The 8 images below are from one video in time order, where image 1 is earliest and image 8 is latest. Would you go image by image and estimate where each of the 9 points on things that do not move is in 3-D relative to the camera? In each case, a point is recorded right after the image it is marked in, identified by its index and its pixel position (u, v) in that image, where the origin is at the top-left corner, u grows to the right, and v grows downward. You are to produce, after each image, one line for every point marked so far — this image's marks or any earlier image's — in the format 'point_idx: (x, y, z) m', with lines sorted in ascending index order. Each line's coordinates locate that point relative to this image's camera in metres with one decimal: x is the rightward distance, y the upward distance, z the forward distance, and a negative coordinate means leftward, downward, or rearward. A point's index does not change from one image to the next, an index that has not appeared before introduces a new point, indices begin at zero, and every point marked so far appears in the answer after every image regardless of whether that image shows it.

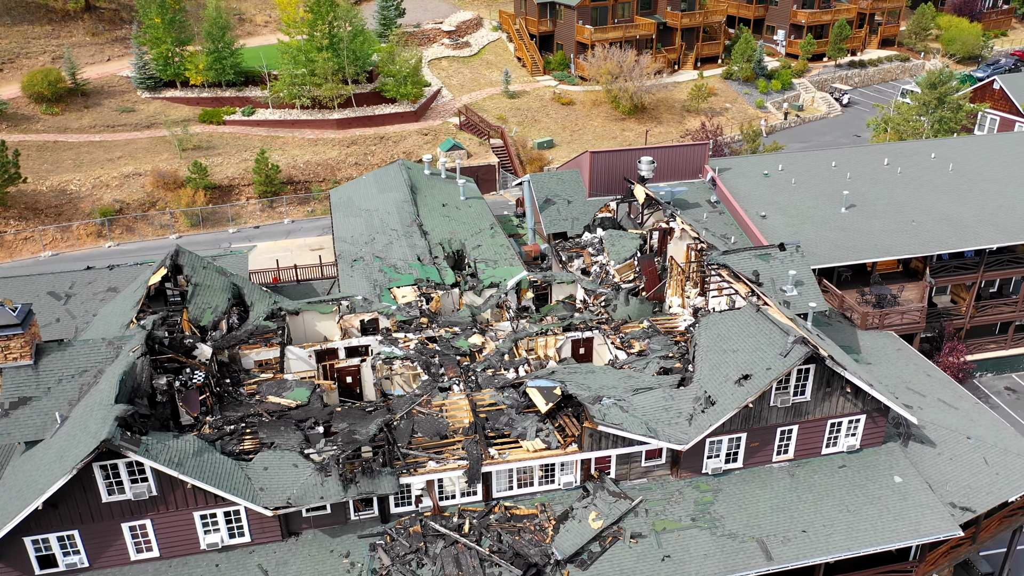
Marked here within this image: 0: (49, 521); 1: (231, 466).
0: (-10.7, -5.4, +19.0) m
1: (-6.8, -4.4, +19.8) m
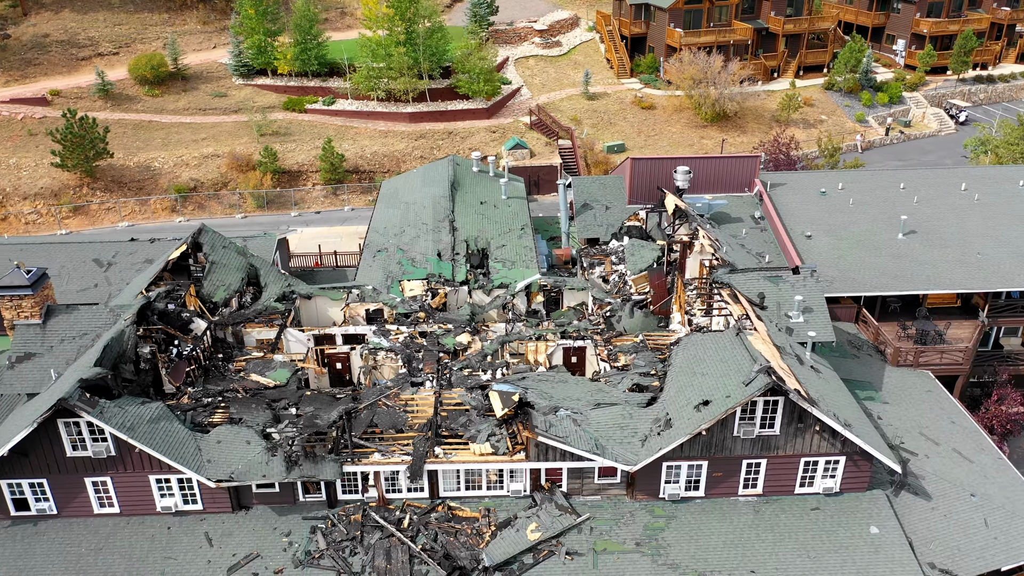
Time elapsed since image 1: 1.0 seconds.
0: (-12.4, -4.6, +20.8) m
1: (-8.4, -3.8, +21.0) m
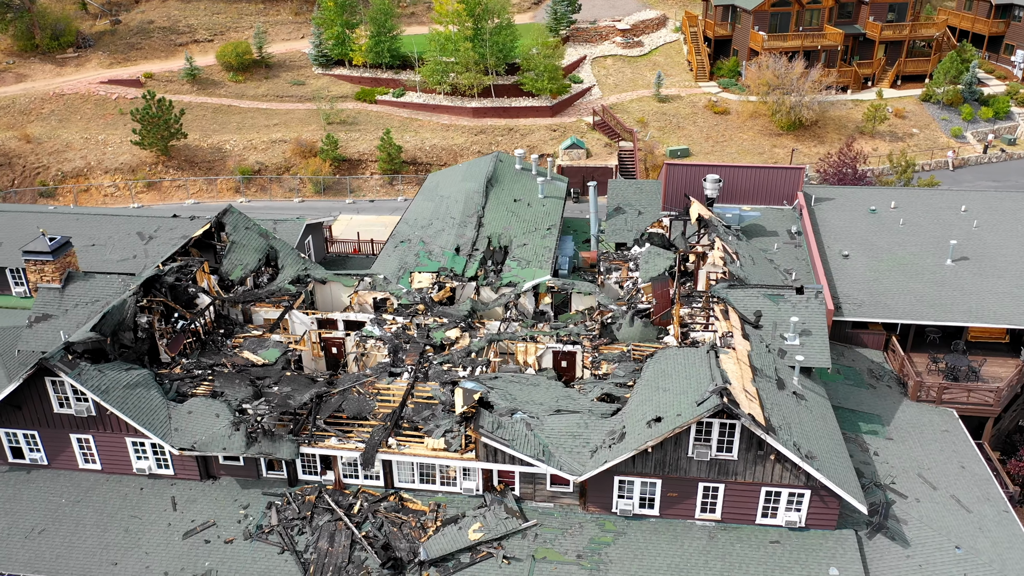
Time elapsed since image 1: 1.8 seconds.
0: (-13.6, -3.6, +22.5) m
1: (-9.6, -3.2, +22.2) m
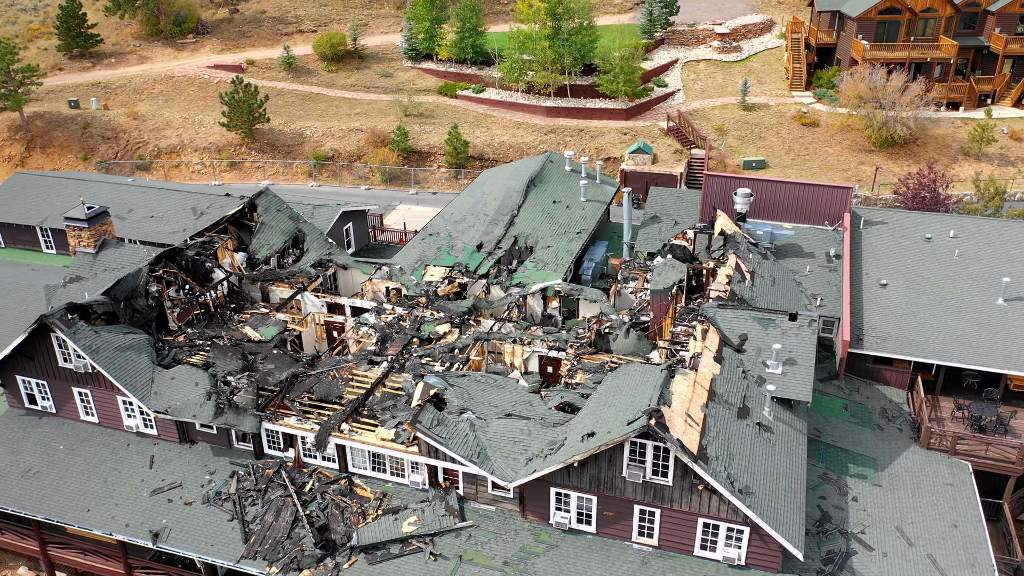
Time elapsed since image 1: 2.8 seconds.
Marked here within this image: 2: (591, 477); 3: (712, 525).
0: (-14.6, -2.4, +24.8) m
1: (-10.7, -2.3, +23.8) m
2: (+1.9, -4.6, +20.0) m
3: (+4.8, -5.6, +19.5) m
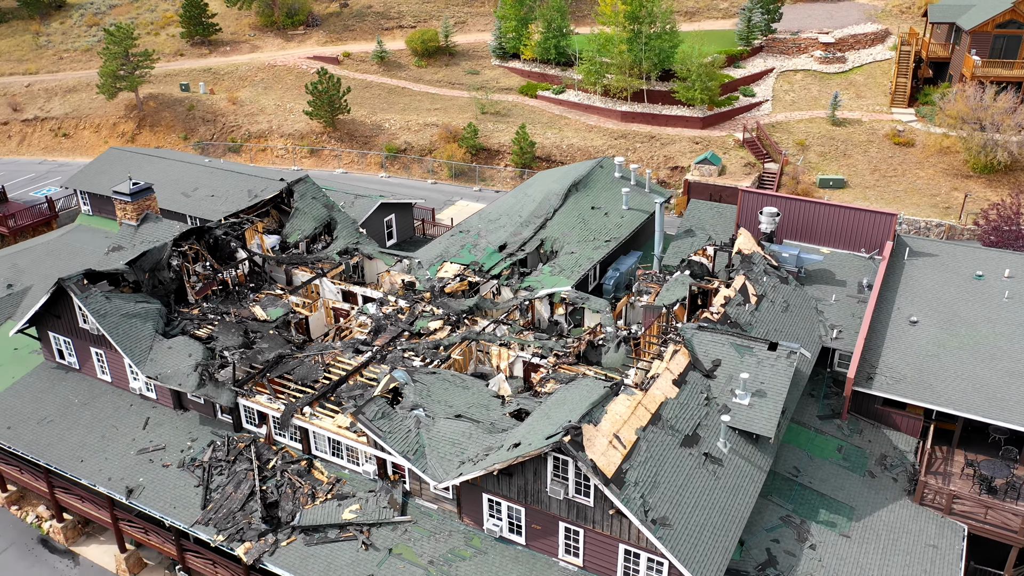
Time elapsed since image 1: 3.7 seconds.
0: (-15.1, -1.3, +27.2) m
1: (-11.4, -1.5, +25.6) m
2: (+0.1, -4.8, +19.7) m
3: (+2.8, -6.1, +18.8) m
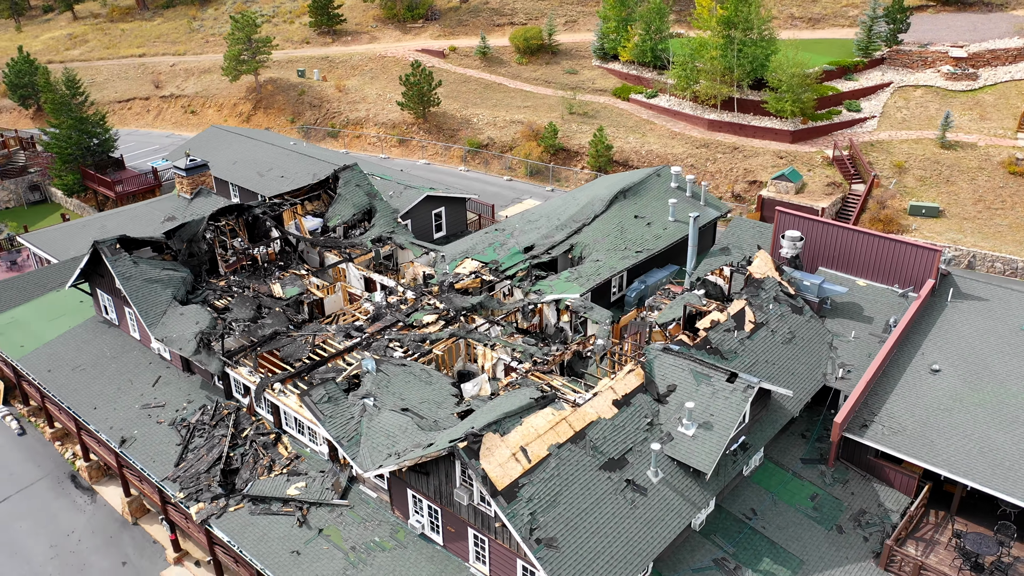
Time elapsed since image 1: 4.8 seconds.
0: (-15.0, +0.1, +30.0) m
1: (-11.7, -0.4, +27.6) m
2: (-1.9, -4.8, +19.7) m
3: (+0.4, -6.3, +18.4) m
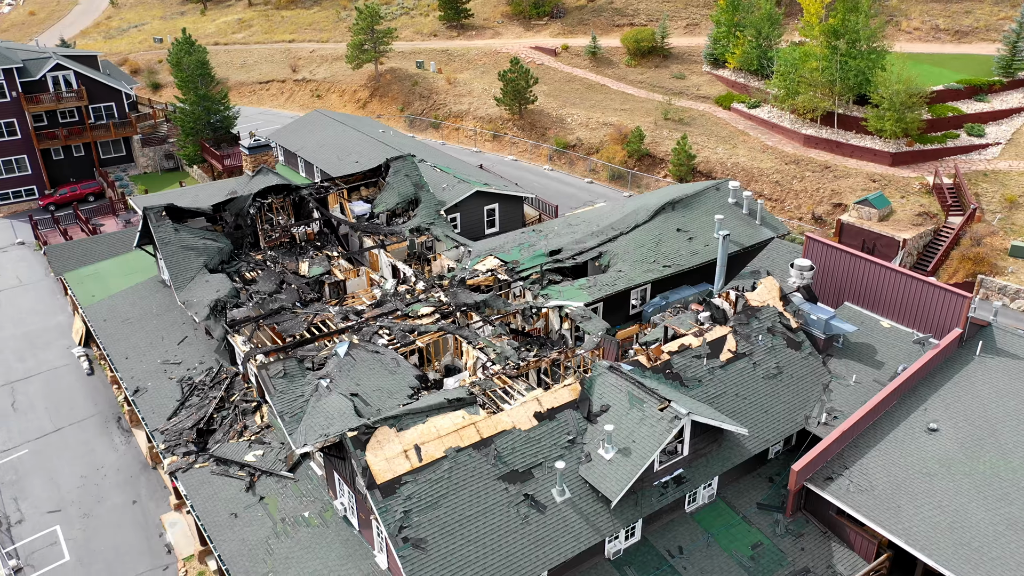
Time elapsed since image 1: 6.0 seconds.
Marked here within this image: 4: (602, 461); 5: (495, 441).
0: (-14.2, +1.6, +32.9) m
1: (-11.6, +0.7, +29.9) m
2: (-4.1, -4.6, +20.2) m
3: (-2.3, -6.3, +18.4) m
4: (+2.0, -3.9, +19.2) m
5: (-0.4, -3.6, +19.1) m
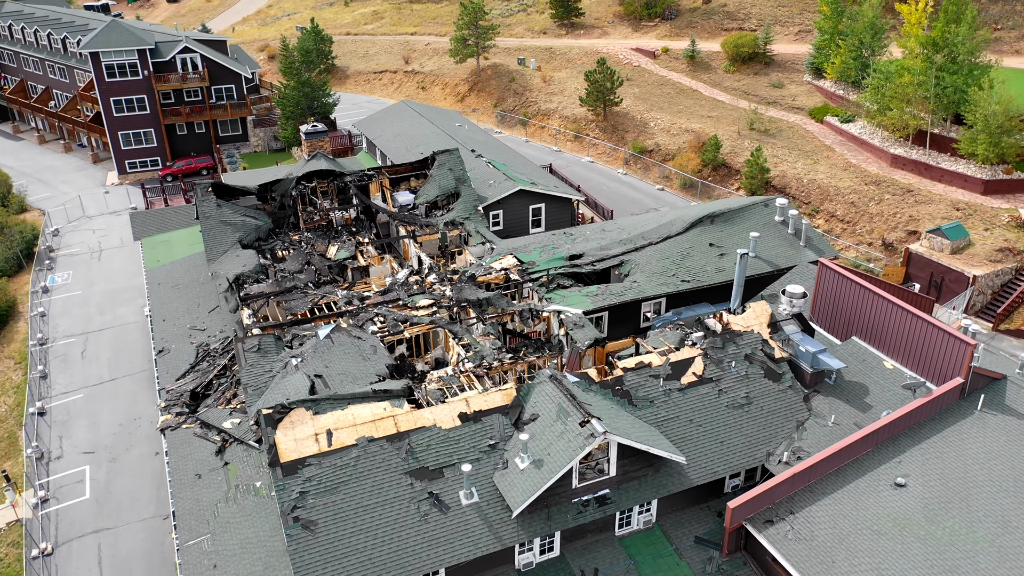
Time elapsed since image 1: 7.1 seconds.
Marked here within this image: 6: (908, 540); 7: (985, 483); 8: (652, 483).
0: (-13.0, +2.9, +35.2) m
1: (-11.0, +1.8, +31.8) m
2: (-5.8, -4.1, +21.0) m
3: (-4.6, -6.0, +18.9) m
4: (0.0, -4.1, +18.9) m
5: (-2.3, -3.5, +19.2) m
6: (+8.9, -5.6, +18.2) m
7: (+11.0, -4.5, +19.0) m
8: (+3.4, -4.8, +20.0) m
